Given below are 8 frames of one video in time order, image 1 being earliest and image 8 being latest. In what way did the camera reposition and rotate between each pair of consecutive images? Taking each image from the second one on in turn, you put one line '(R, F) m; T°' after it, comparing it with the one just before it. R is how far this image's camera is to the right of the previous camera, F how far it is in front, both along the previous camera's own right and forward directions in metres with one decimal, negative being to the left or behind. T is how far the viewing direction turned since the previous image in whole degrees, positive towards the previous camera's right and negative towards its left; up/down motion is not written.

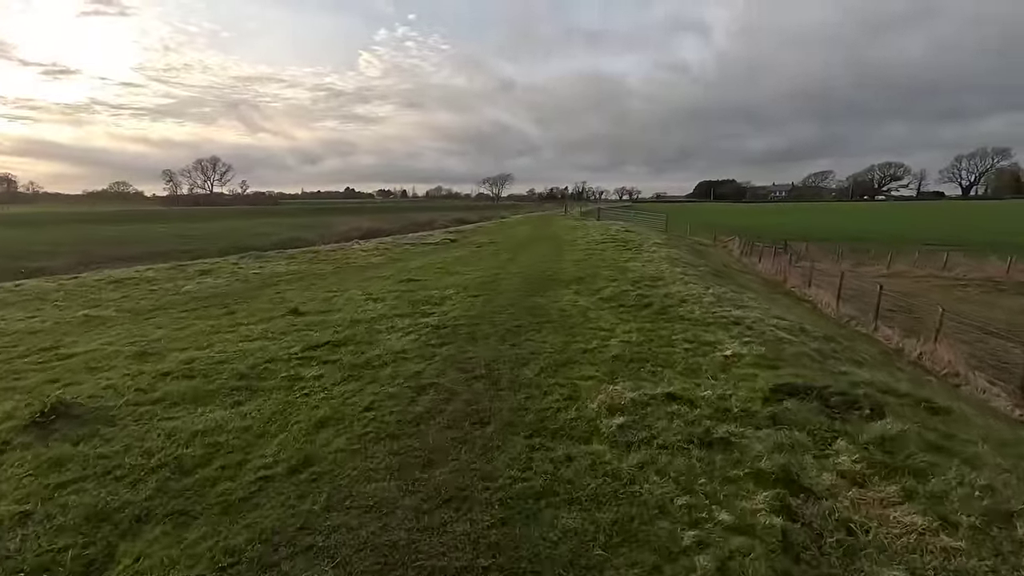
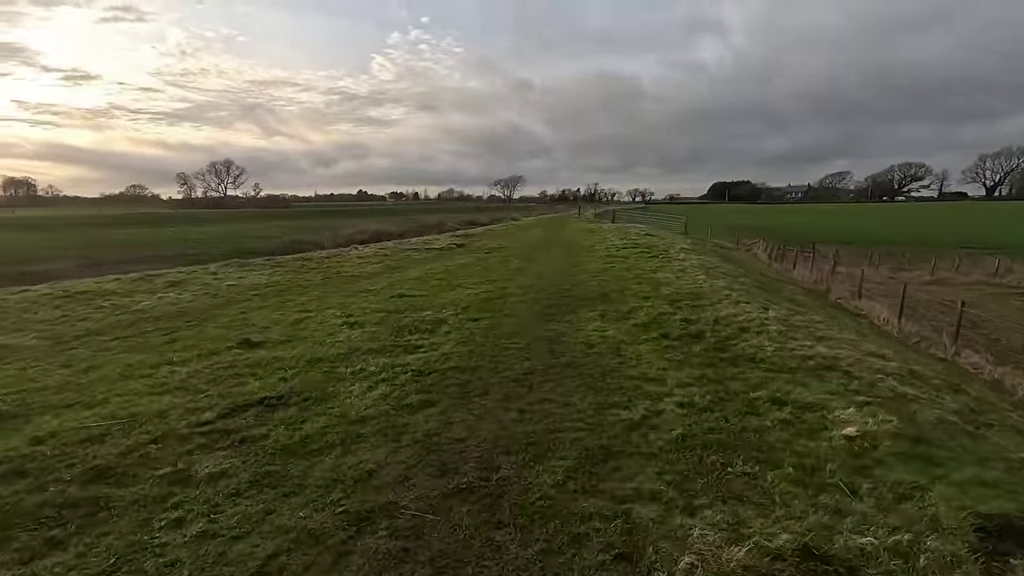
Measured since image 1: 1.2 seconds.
(0.0, +3.9) m; -1°
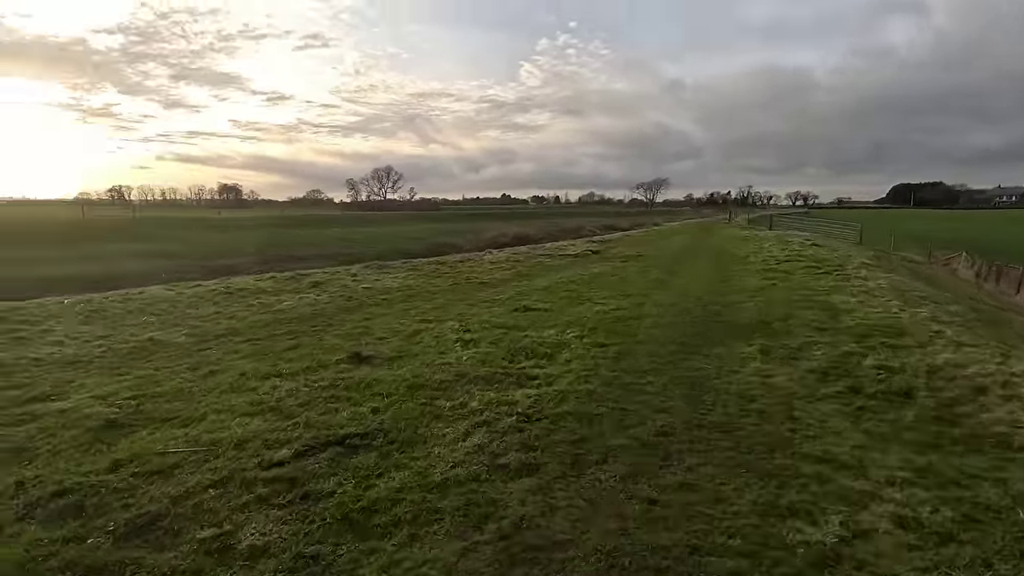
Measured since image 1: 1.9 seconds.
(+0.1, +2.1) m; -15°
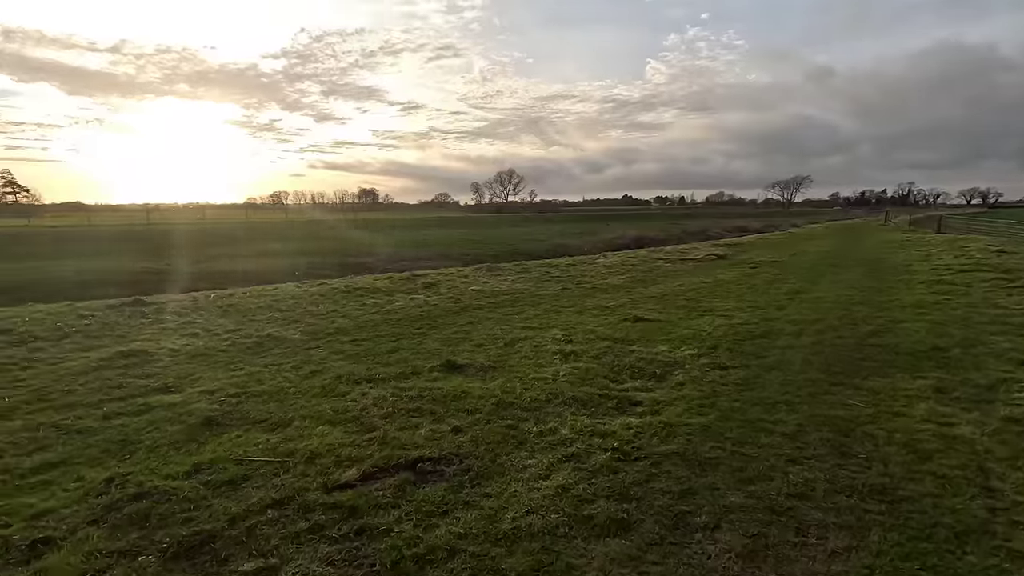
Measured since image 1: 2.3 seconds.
(+0.3, +1.2) m; -13°
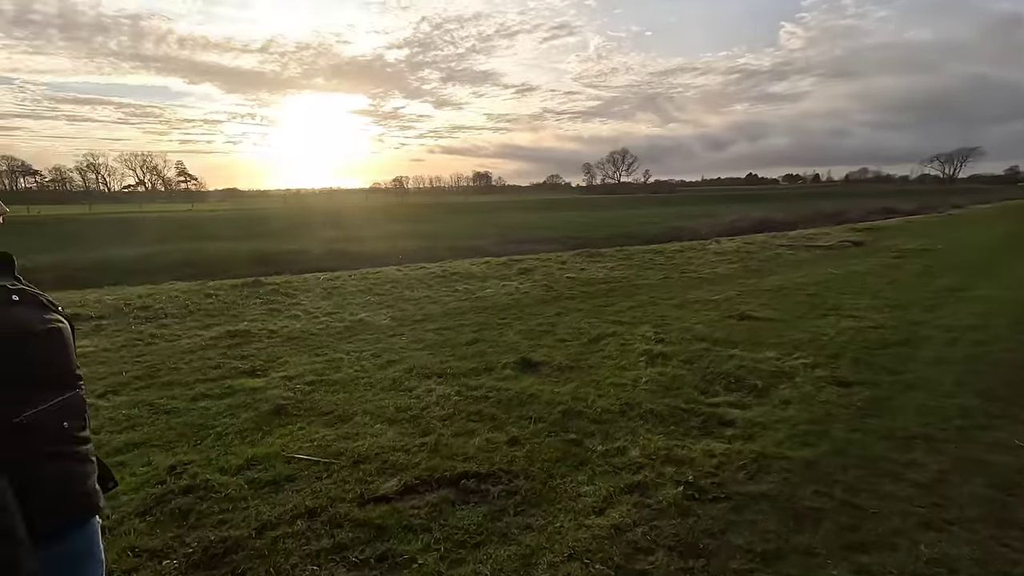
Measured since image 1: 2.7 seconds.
(+0.6, +1.0) m; -12°
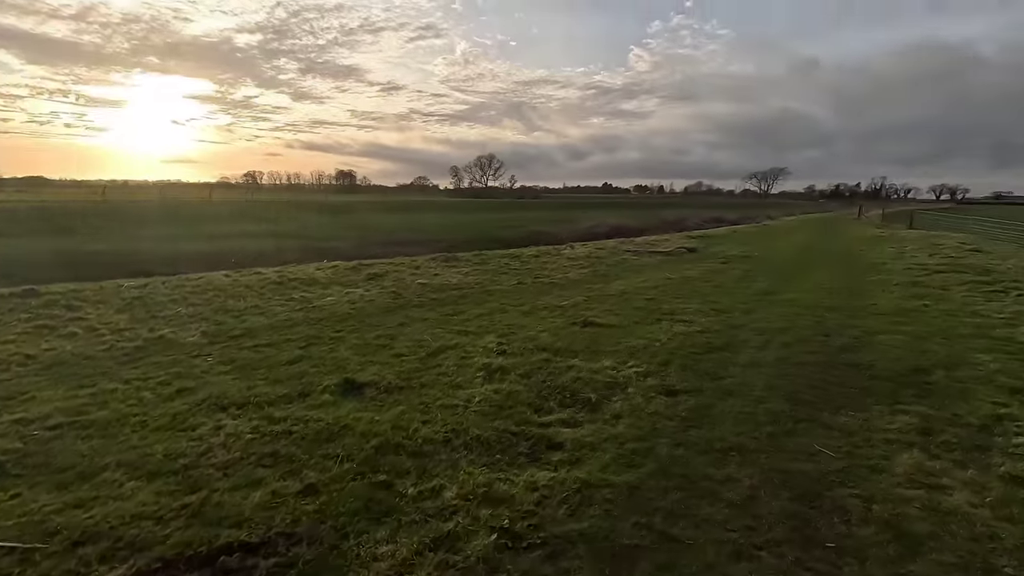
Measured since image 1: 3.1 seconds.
(+0.9, +1.0) m; +14°
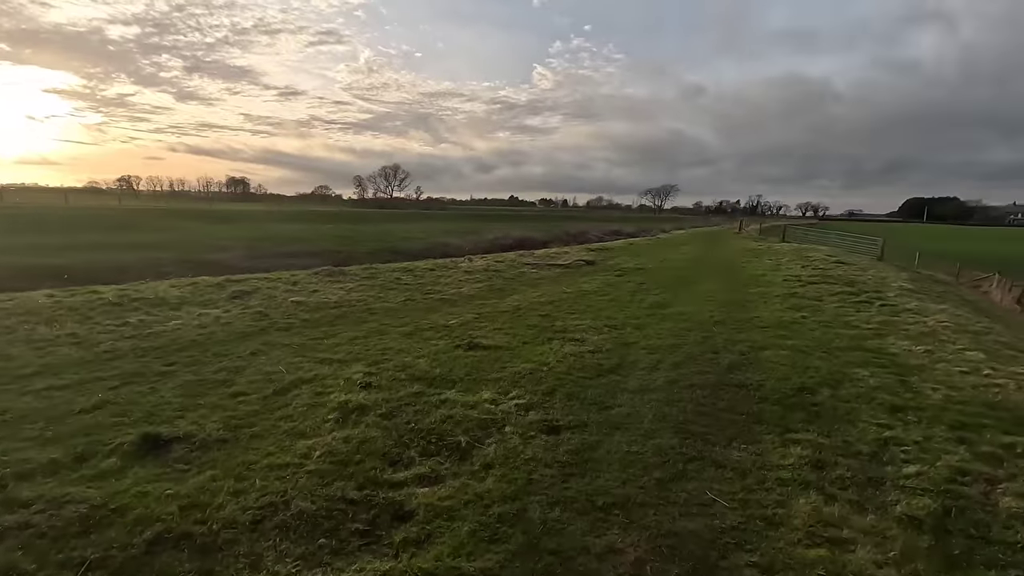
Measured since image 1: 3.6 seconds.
(+0.9, +1.5) m; +10°
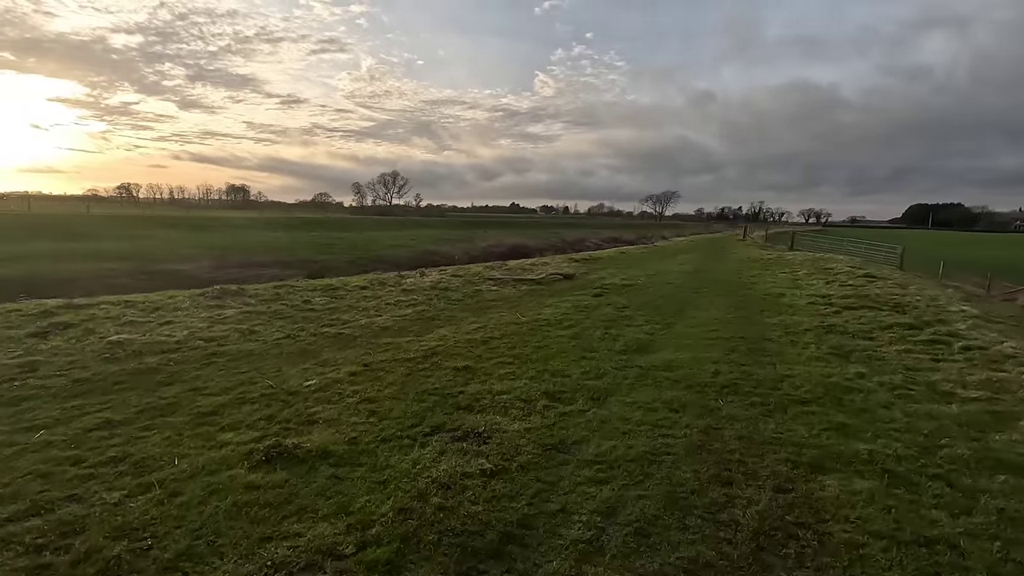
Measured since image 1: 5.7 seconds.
(+2.4, +6.7) m; 0°
